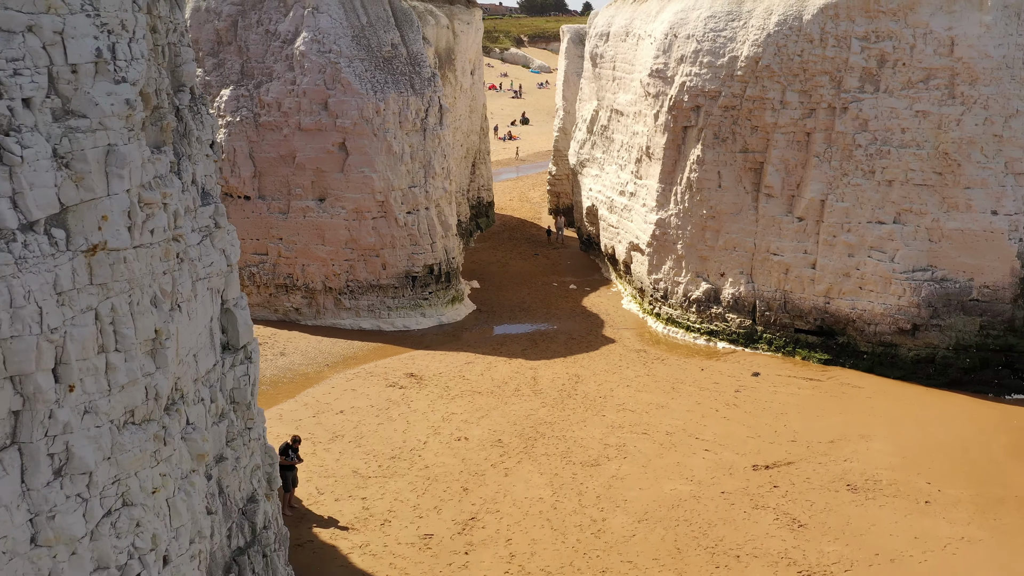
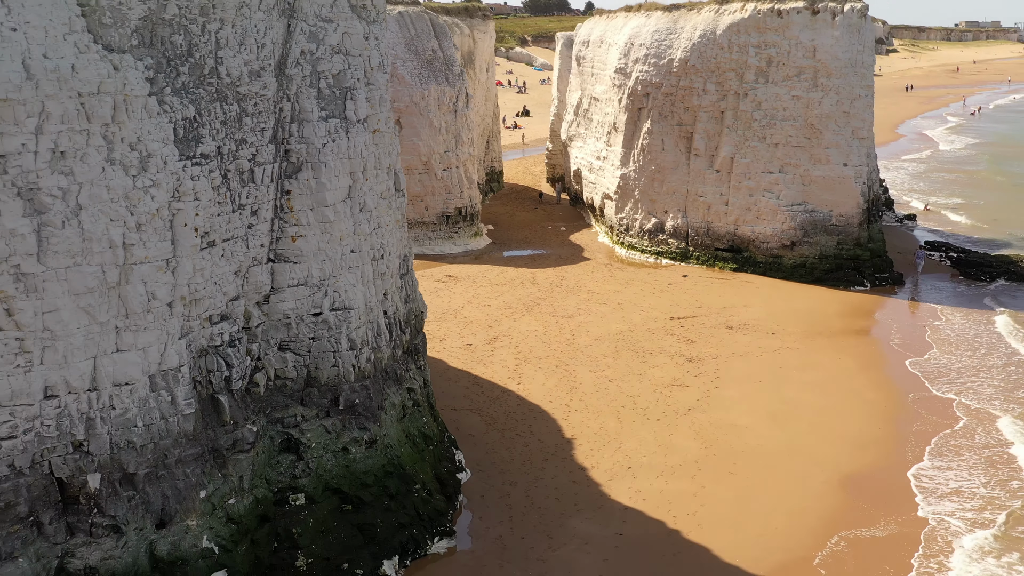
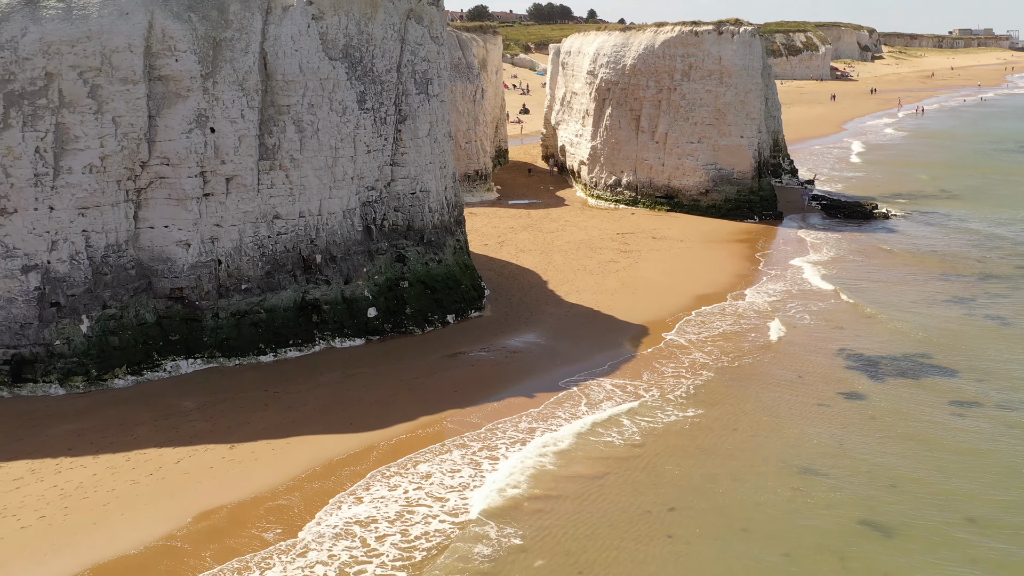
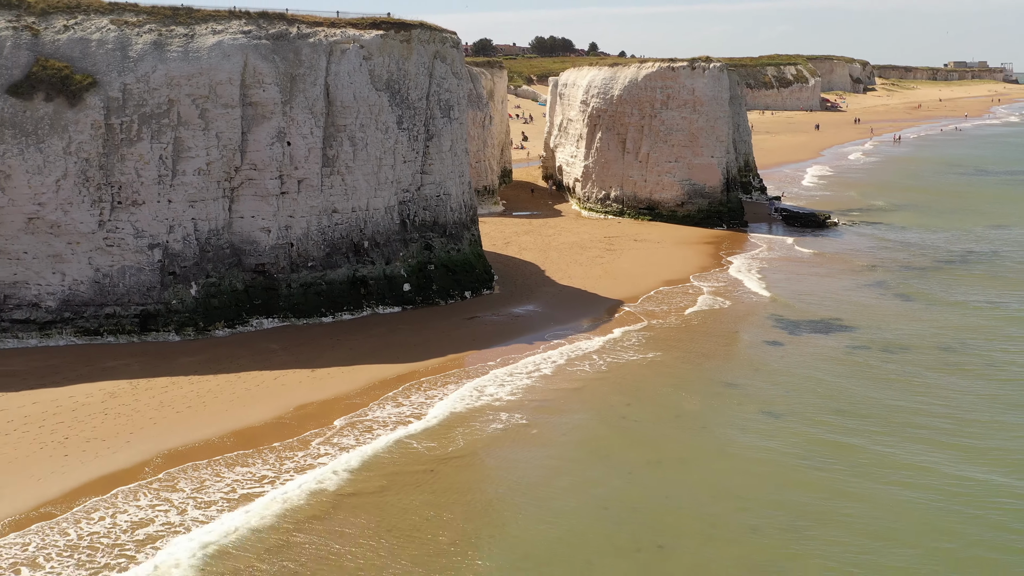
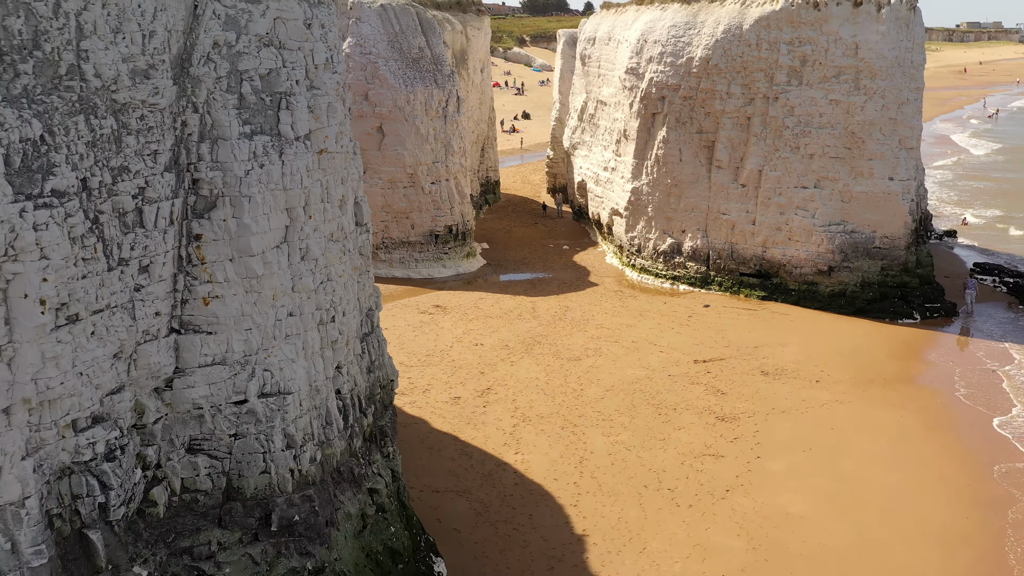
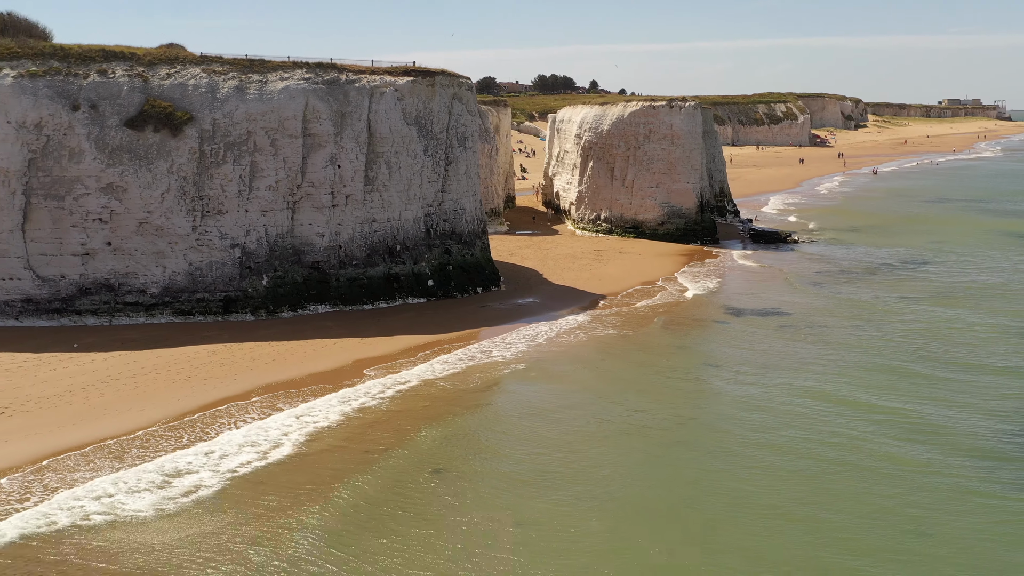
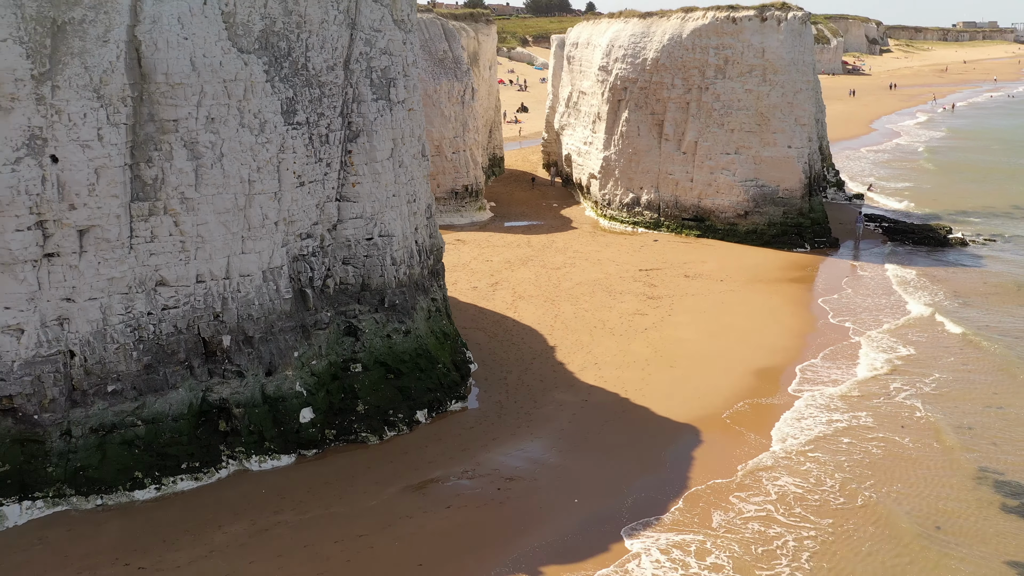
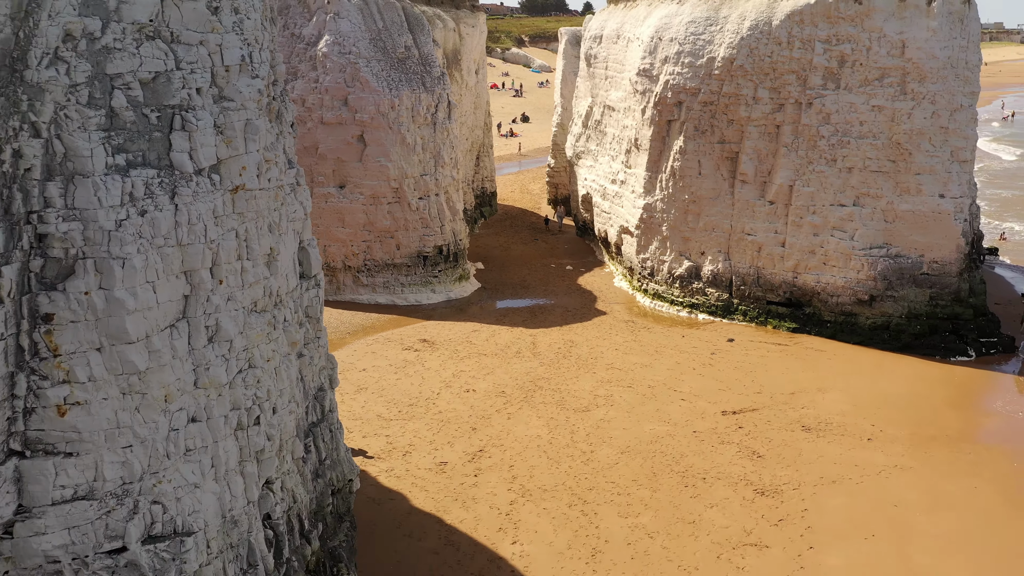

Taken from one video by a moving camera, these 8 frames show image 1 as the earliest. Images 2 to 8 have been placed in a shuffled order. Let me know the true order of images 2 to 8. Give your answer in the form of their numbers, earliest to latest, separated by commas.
8, 5, 2, 7, 3, 4, 6
